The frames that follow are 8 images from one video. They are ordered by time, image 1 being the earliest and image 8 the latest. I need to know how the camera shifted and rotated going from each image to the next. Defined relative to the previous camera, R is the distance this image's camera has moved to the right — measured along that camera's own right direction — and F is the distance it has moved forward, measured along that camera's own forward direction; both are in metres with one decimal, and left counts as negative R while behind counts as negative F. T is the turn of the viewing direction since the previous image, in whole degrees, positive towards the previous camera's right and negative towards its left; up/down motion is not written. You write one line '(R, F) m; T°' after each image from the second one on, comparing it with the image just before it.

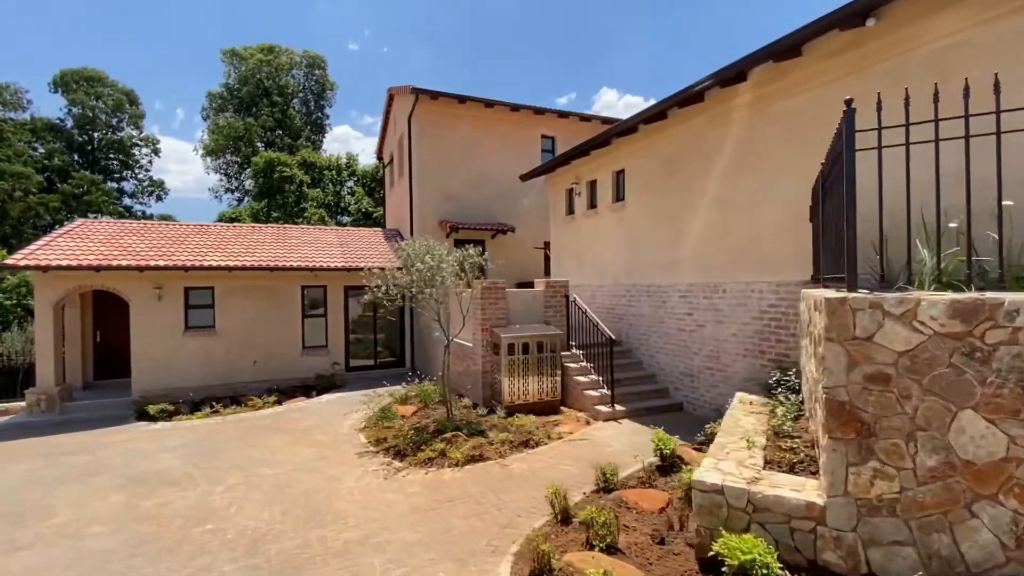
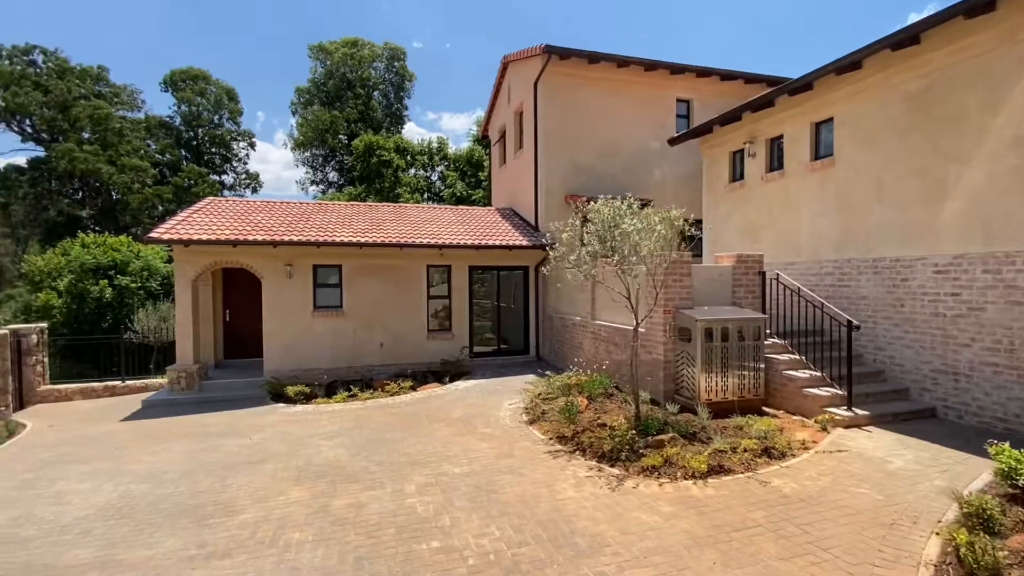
(-2.6, +1.5) m; -7°
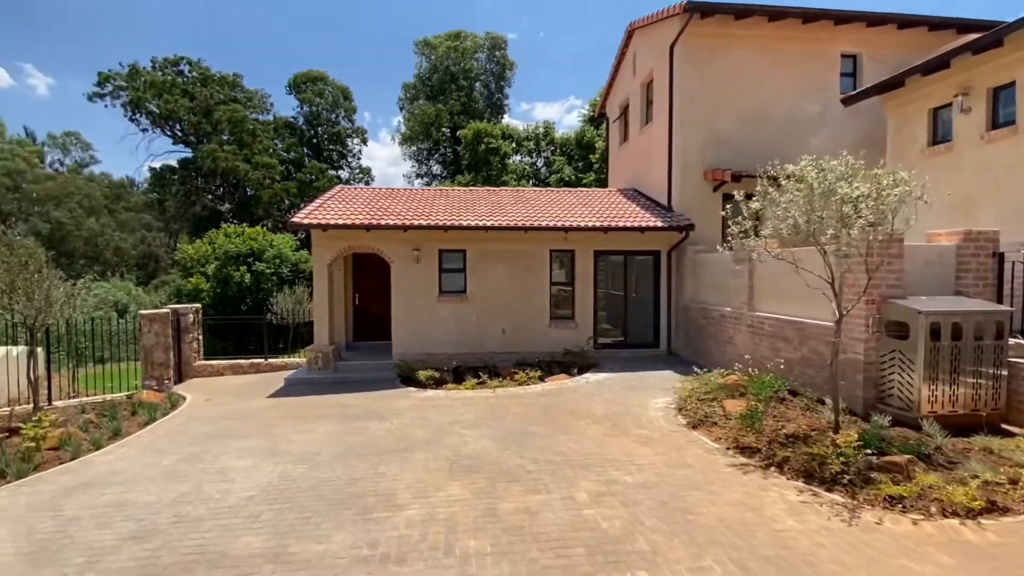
(-1.1, +0.8) m; -11°
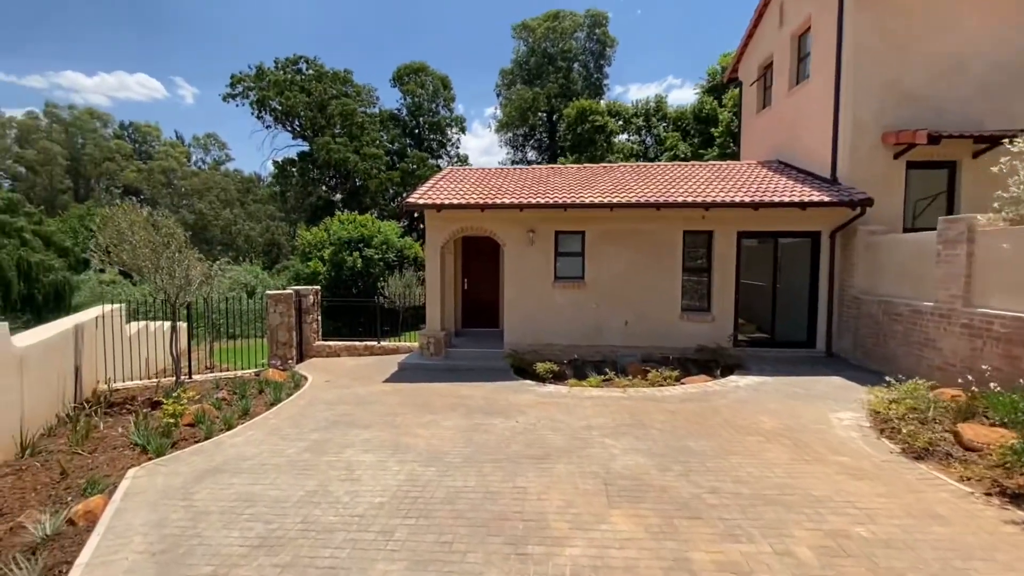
(-0.9, +1.1) m; -11°
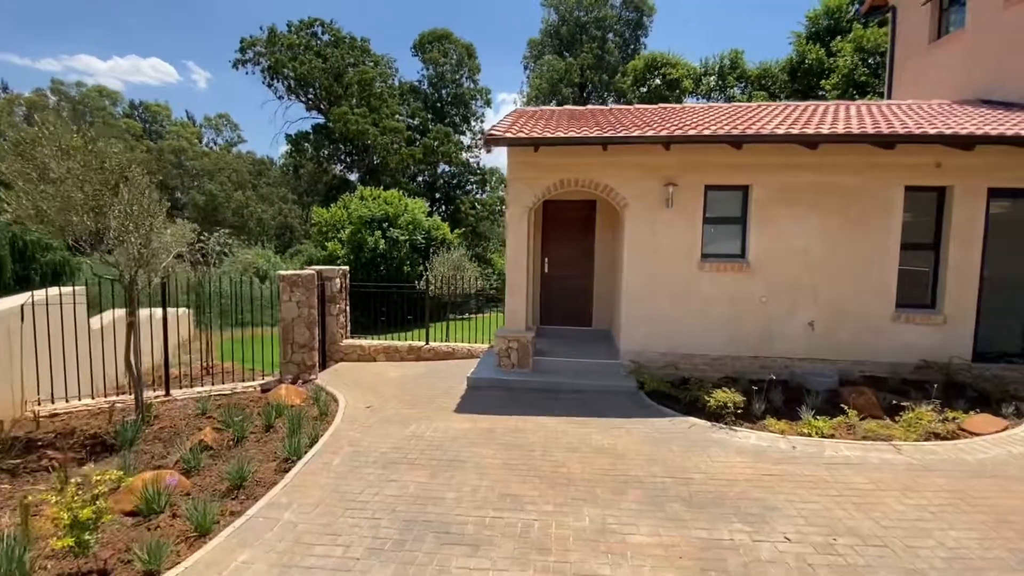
(-2.0, +3.9) m; -1°
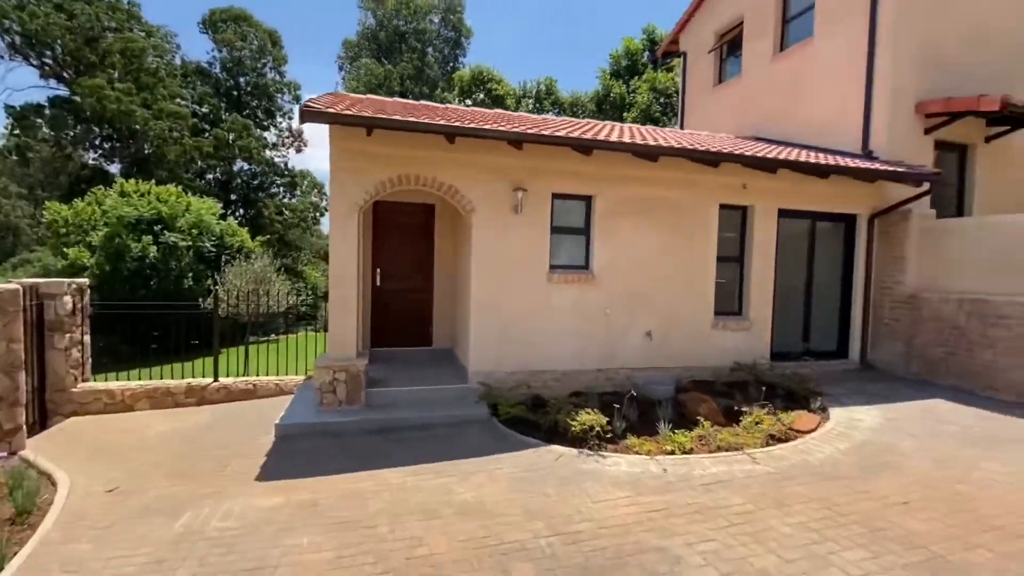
(-0.1, +1.2) m; +21°
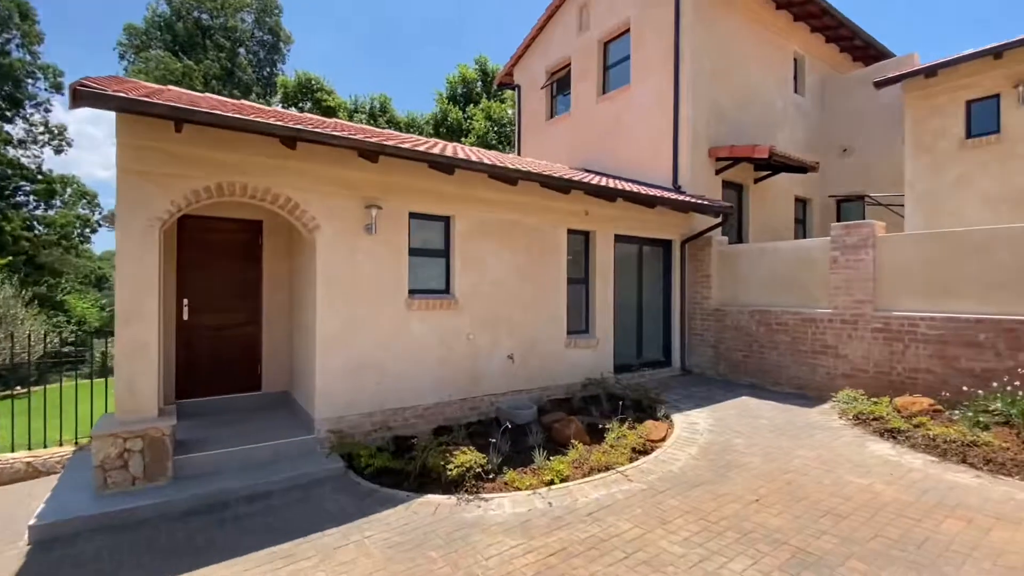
(-0.3, +0.5) m; +20°
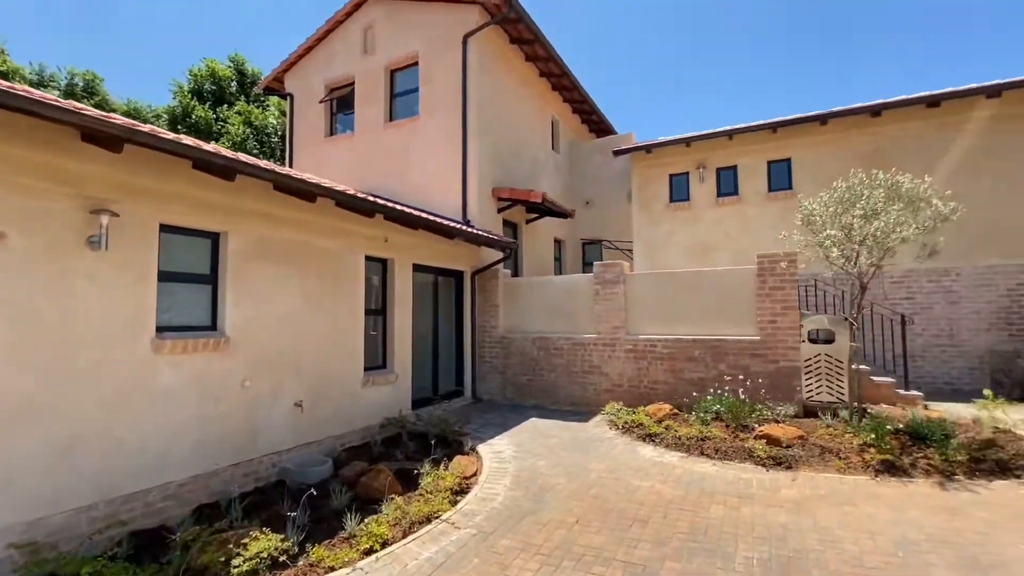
(-0.5, +0.5) m; +28°
